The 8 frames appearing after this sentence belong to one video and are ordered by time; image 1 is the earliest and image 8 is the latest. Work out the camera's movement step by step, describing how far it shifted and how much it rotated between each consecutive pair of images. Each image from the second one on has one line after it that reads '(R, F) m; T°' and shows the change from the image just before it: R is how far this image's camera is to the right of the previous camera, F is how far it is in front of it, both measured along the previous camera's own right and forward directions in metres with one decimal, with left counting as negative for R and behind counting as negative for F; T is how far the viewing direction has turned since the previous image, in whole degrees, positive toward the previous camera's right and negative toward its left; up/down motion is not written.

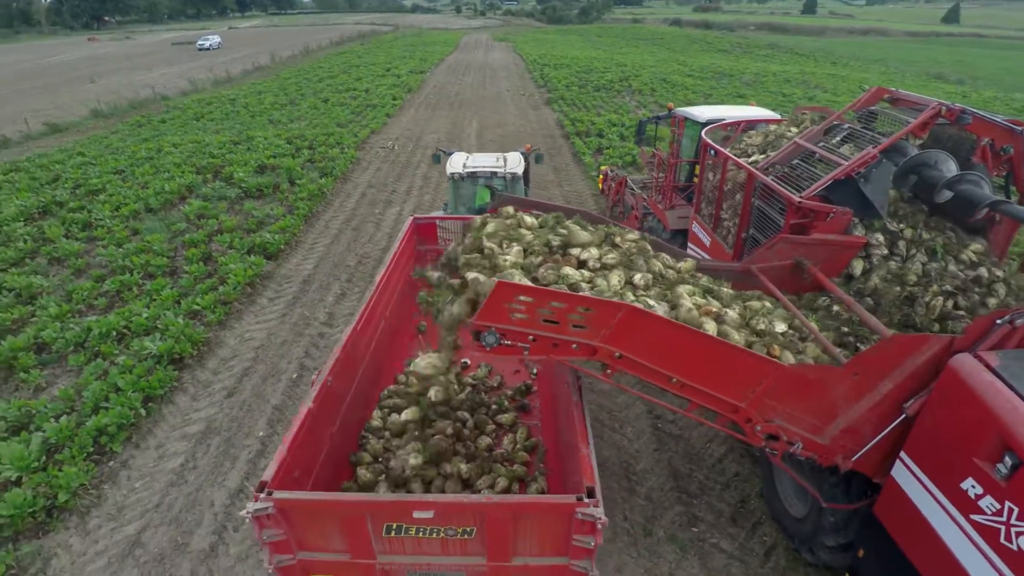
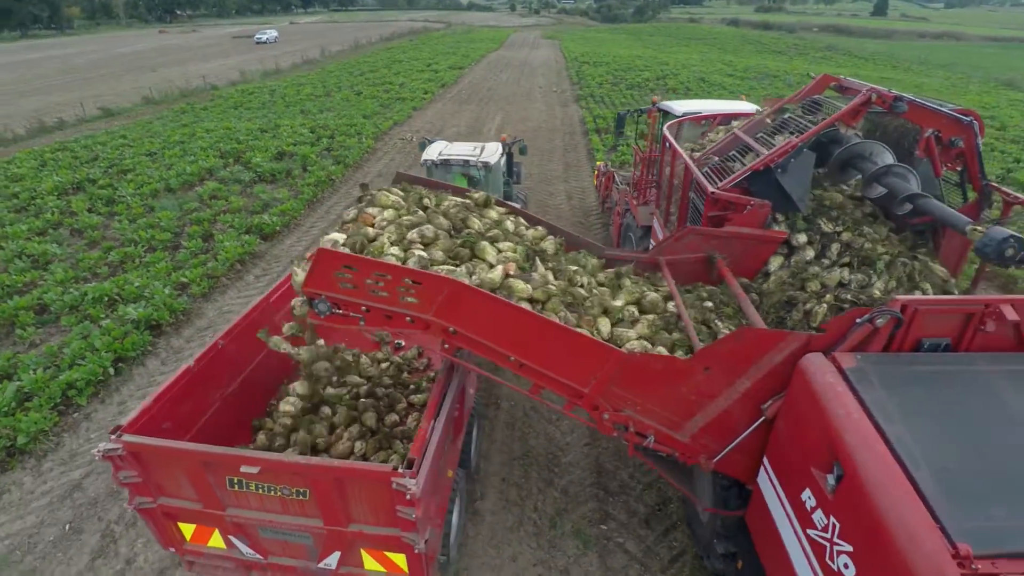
(+1.2, 0.0) m; -5°
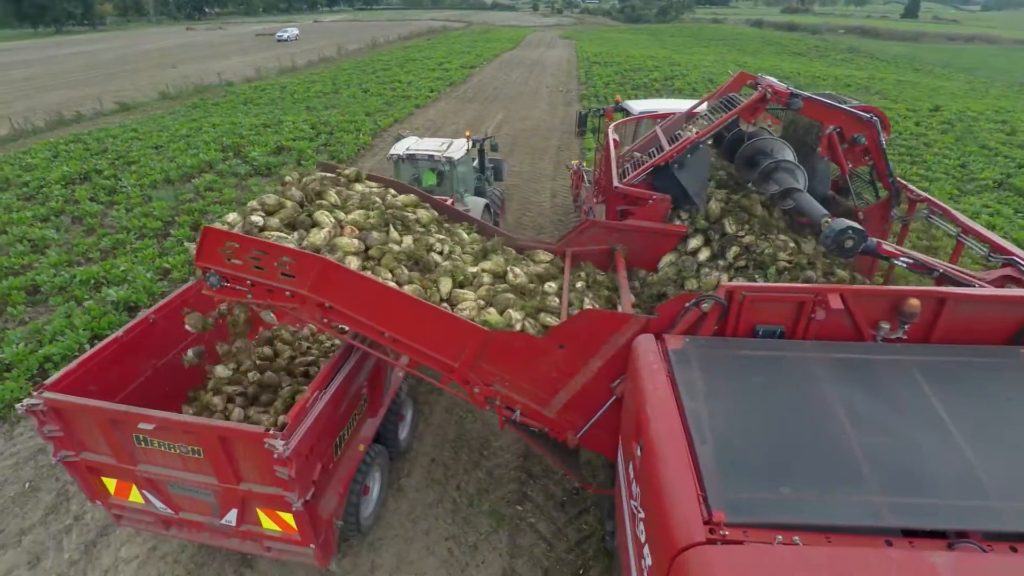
(+0.9, -0.2) m; -2°
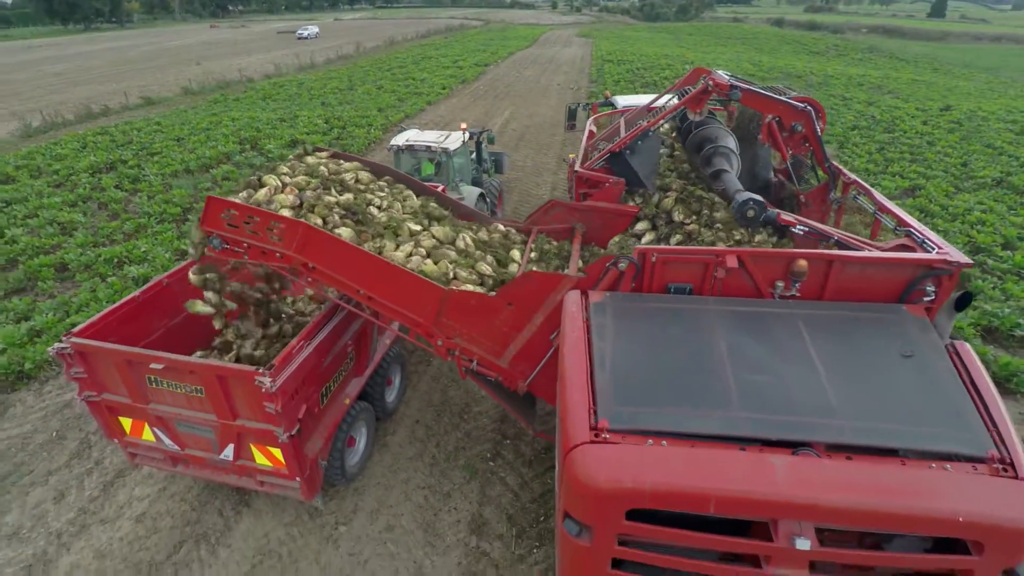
(+0.4, -0.5) m; -2°
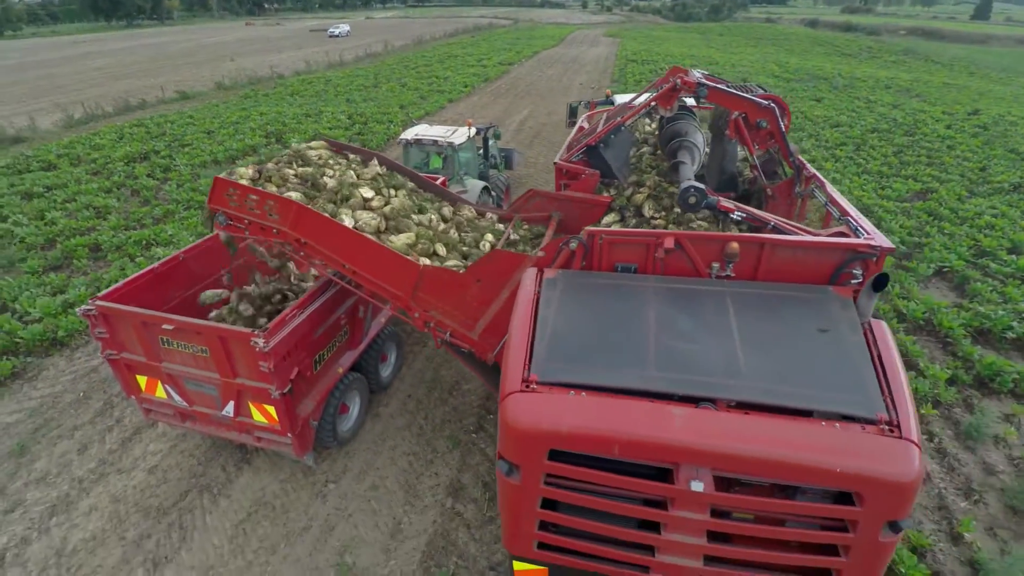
(+0.4, -0.4) m; -3°
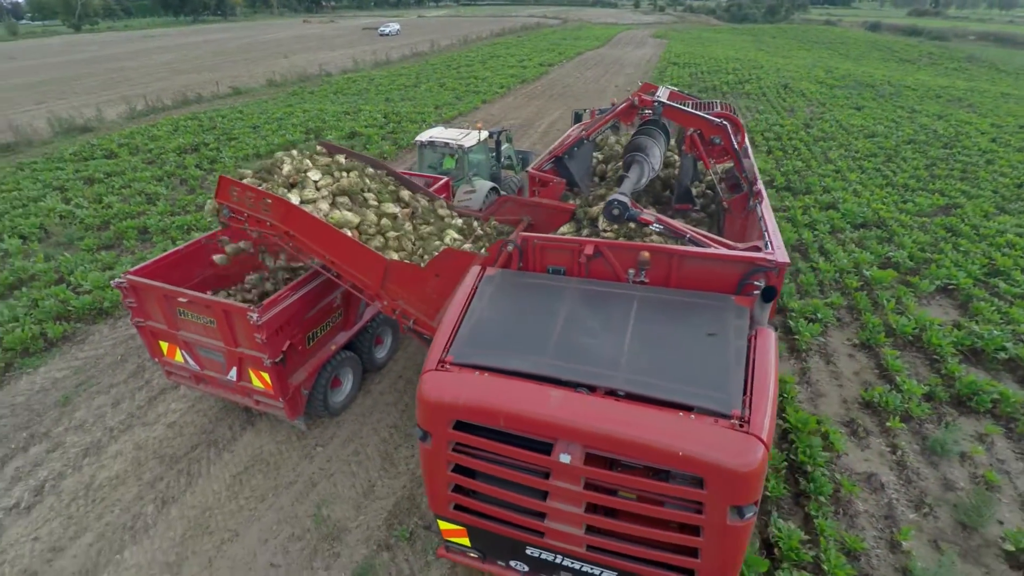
(+0.7, -0.5) m; -4°
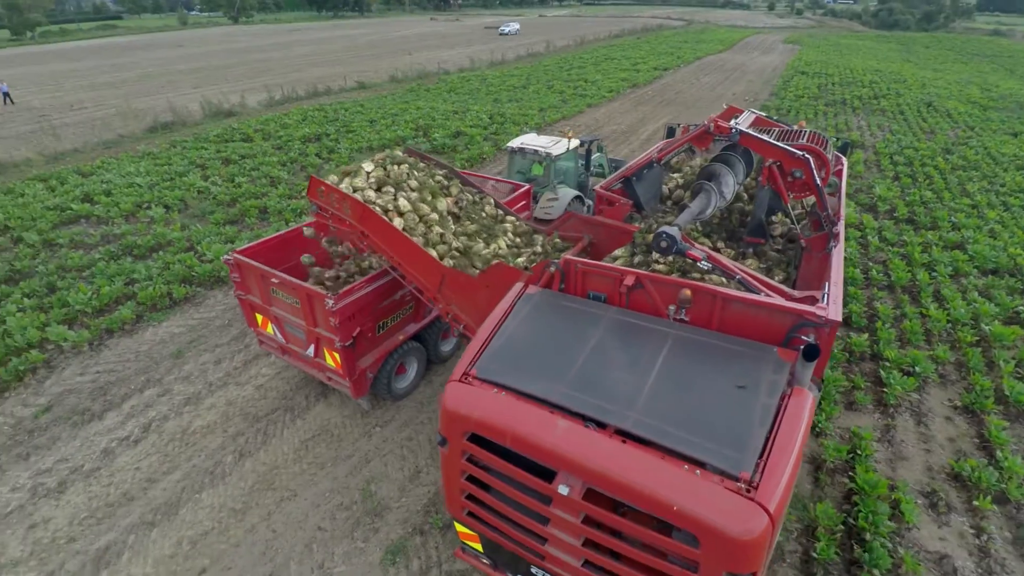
(+0.4, -0.1) m; -10°
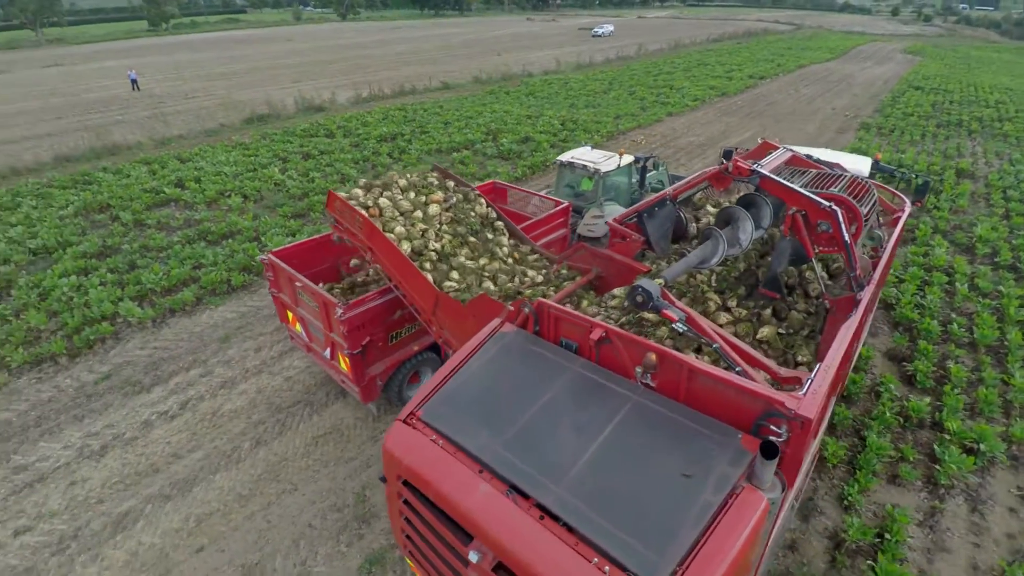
(+0.7, +0.1) m; -8°
